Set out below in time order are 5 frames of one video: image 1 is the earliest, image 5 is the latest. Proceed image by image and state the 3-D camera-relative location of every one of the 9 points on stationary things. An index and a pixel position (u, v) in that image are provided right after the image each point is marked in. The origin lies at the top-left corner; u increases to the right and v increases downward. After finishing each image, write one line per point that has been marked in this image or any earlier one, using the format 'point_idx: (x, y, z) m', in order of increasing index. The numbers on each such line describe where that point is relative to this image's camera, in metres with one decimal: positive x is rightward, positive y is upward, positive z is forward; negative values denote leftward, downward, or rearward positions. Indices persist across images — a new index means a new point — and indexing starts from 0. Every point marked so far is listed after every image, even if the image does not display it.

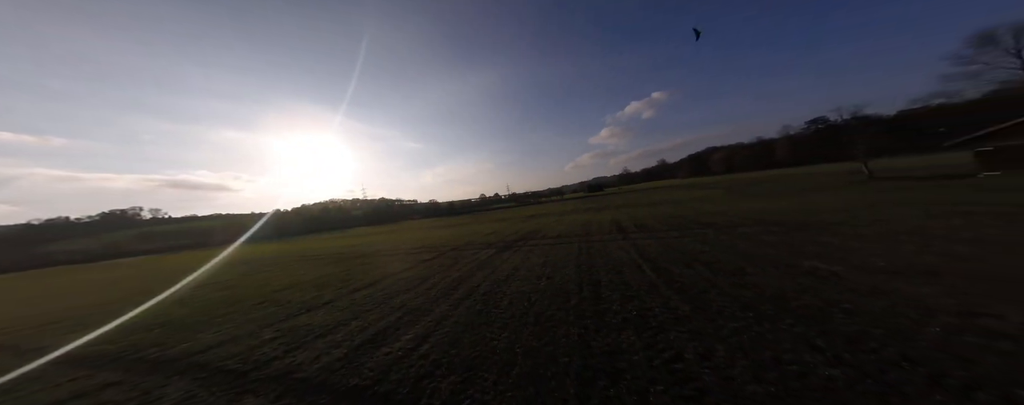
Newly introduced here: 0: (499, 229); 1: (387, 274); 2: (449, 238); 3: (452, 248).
0: (-0.8, -2.0, +18.8) m
1: (-4.4, -2.5, +9.1) m
2: (-4.2, -2.4, +17.3) m
3: (-2.9, -2.3, +12.6) m
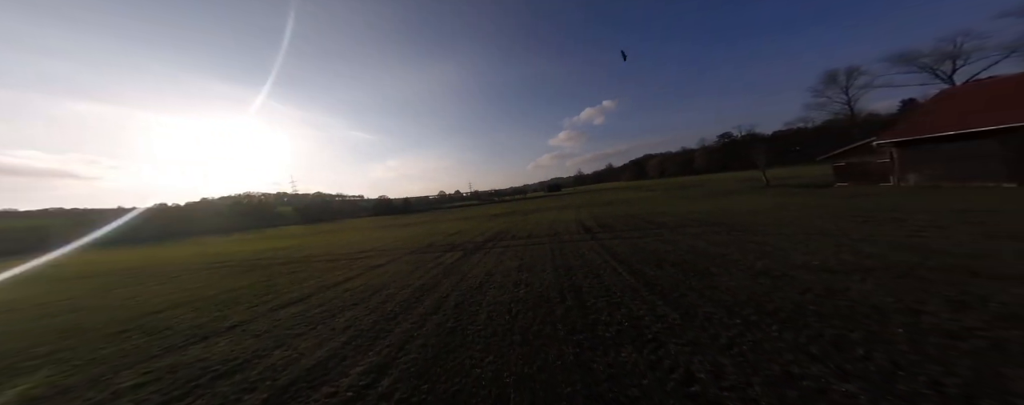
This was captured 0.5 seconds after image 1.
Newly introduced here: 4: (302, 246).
0: (-3.8, -1.8, +17.8) m
1: (-5.5, -2.5, +7.6) m
2: (-6.9, -2.3, +15.7) m
3: (-4.6, -2.2, +11.4) m
4: (-16.1, -3.3, +18.9) m
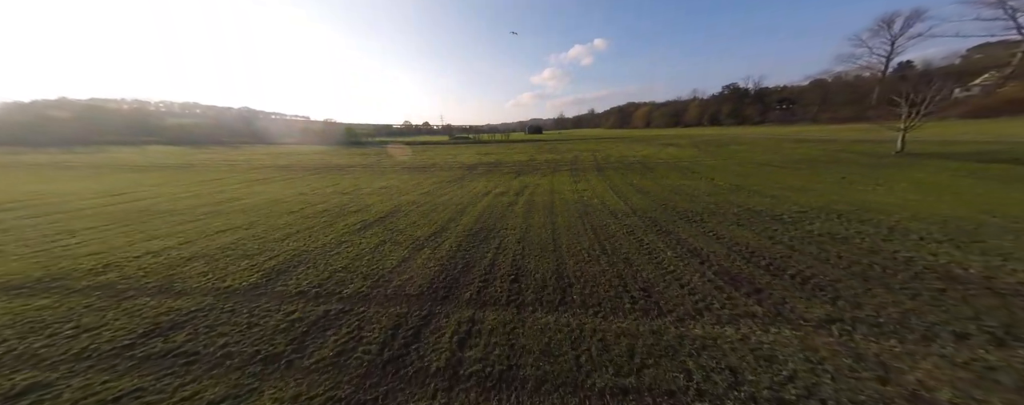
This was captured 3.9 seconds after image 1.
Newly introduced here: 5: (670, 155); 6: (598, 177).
0: (-4.6, +0.2, +9.4) m
1: (-5.1, -2.6, -0.5) m
2: (-7.4, -0.5, +7.1) m
3: (-4.7, -1.6, +3.2) m
4: (-17.0, -0.2, +9.2) m
5: (+10.1, +3.0, +16.4) m
6: (+3.9, +1.2, +11.6) m
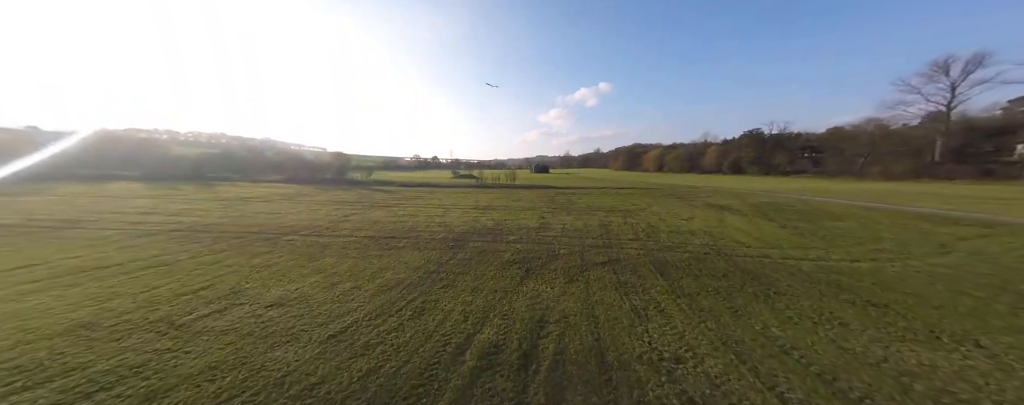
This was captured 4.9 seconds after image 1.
0: (-4.6, -2.5, +4.4) m
1: (-5.3, -3.9, -5.8) m
2: (-7.4, -2.8, +2.0) m
3: (-4.8, -3.4, -2.0) m
4: (-17.0, -2.5, +4.3) m
5: (+10.3, -1.3, +11.4) m
6: (+4.0, -2.2, +6.5) m
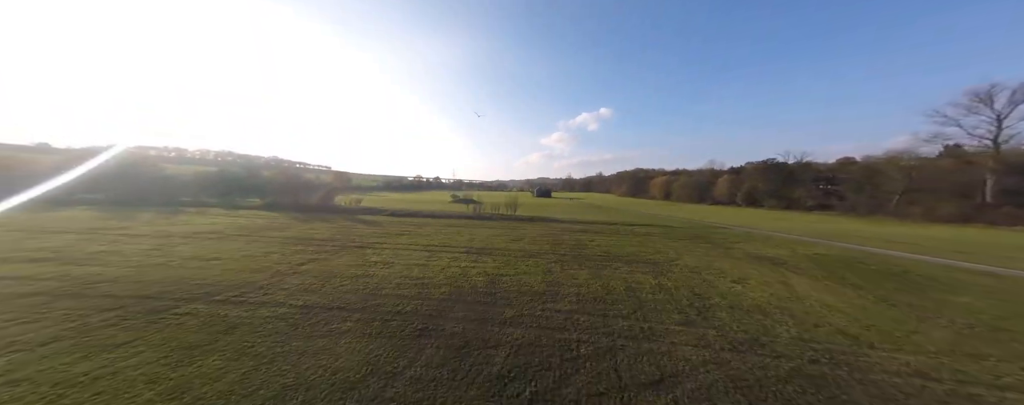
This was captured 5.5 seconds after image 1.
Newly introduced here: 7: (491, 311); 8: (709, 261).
0: (-4.7, -3.7, +1.2) m
1: (-5.5, -4.1, -9.1) m
2: (-7.6, -3.7, -1.2) m
3: (-5.0, -4.0, -5.3) m
4: (-17.1, -3.5, +1.2) m
5: (+10.2, -3.4, +8.2) m
6: (+3.8, -3.7, +3.2) m
7: (-0.6, -3.2, +8.1) m
8: (+10.0, -3.0, +12.6) m
